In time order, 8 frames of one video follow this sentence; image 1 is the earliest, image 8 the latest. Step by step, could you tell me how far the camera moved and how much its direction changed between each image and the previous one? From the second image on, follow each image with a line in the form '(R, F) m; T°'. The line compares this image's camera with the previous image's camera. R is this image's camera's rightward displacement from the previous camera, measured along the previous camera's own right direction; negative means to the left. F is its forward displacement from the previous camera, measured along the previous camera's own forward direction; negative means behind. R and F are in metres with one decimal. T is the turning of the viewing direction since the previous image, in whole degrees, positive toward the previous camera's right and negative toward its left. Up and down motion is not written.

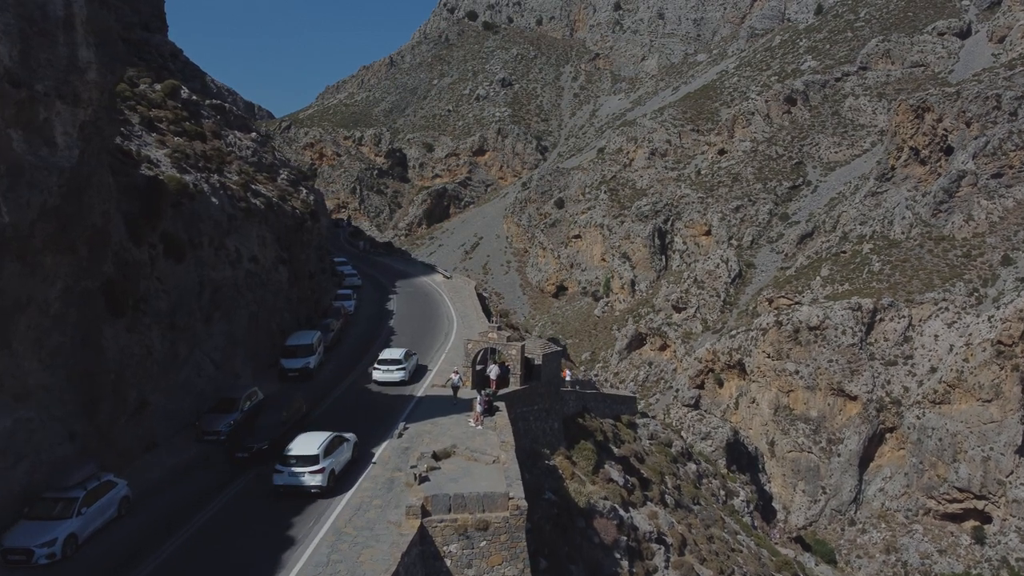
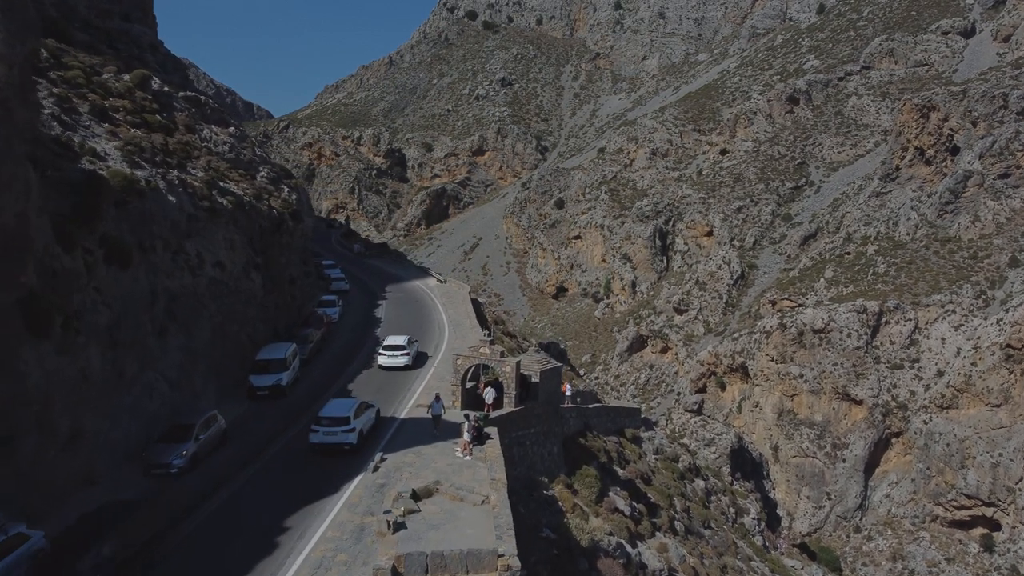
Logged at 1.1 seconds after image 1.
(0.0, +0.7) m; 0°
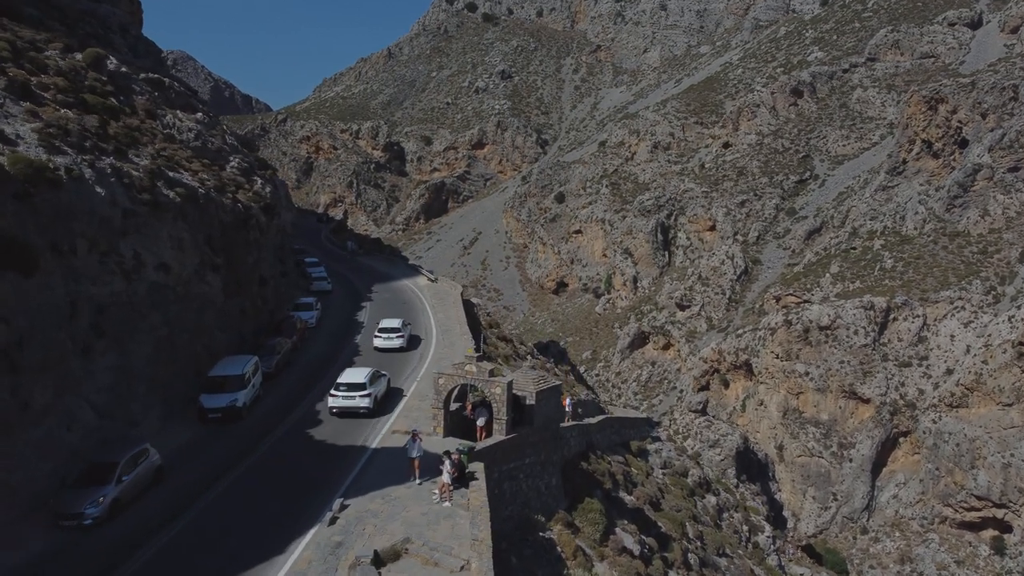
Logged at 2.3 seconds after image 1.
(+0.1, +0.8) m; 0°
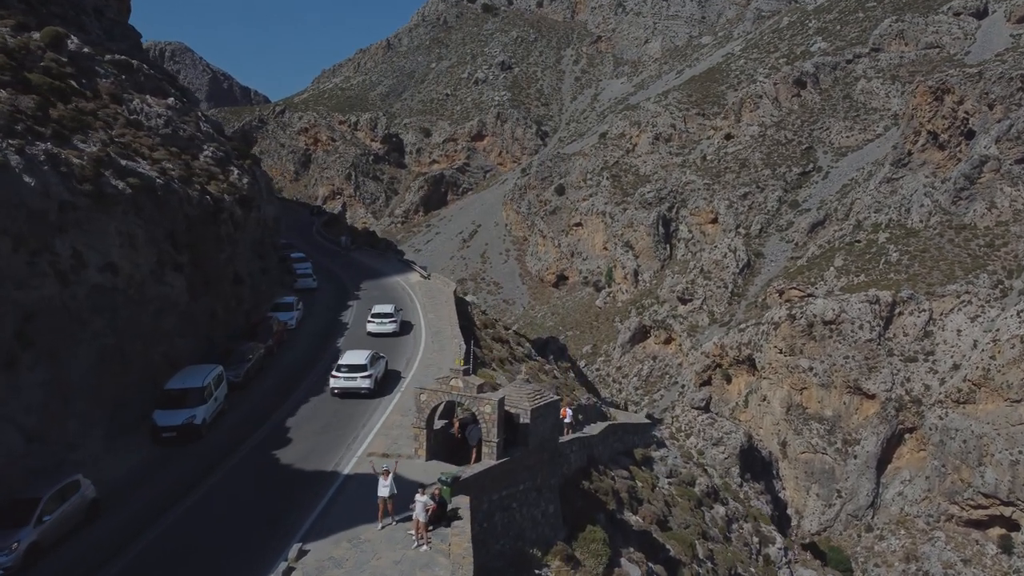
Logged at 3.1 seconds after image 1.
(0.0, +0.6) m; 0°
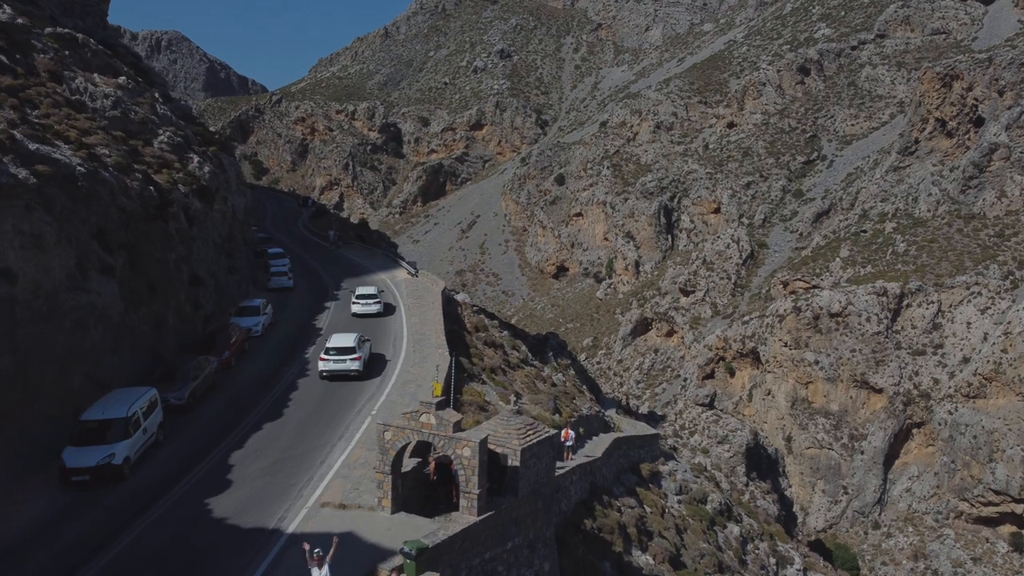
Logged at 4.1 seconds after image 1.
(+0.1, +0.8) m; 0°
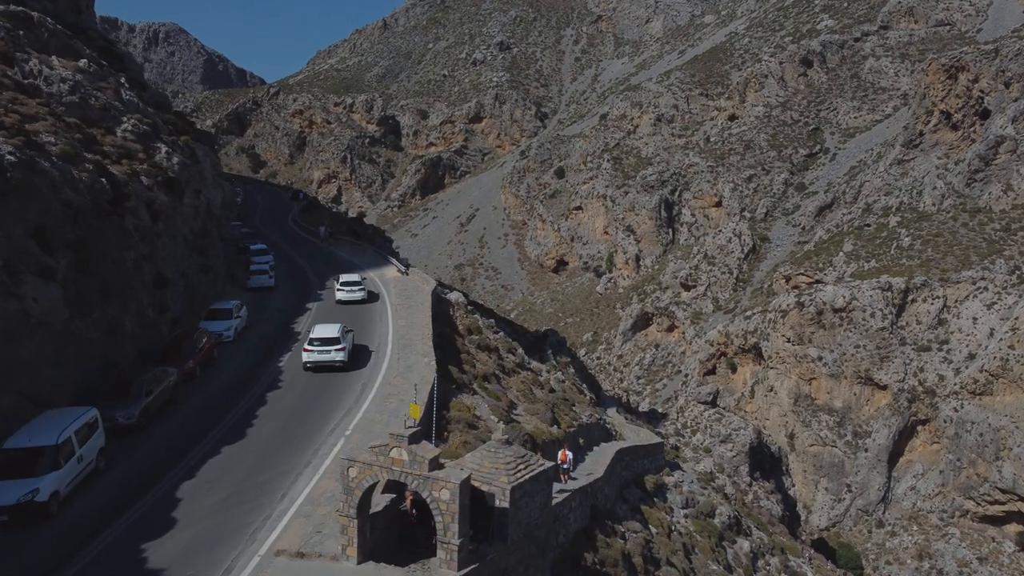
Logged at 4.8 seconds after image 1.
(0.0, +0.6) m; 0°
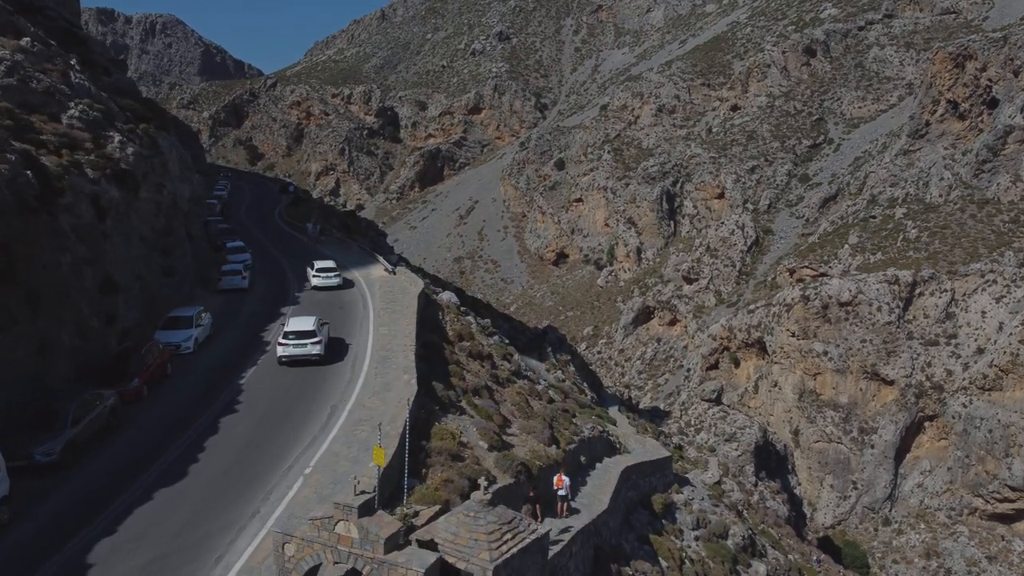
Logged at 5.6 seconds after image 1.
(+0.1, +0.7) m; 0°
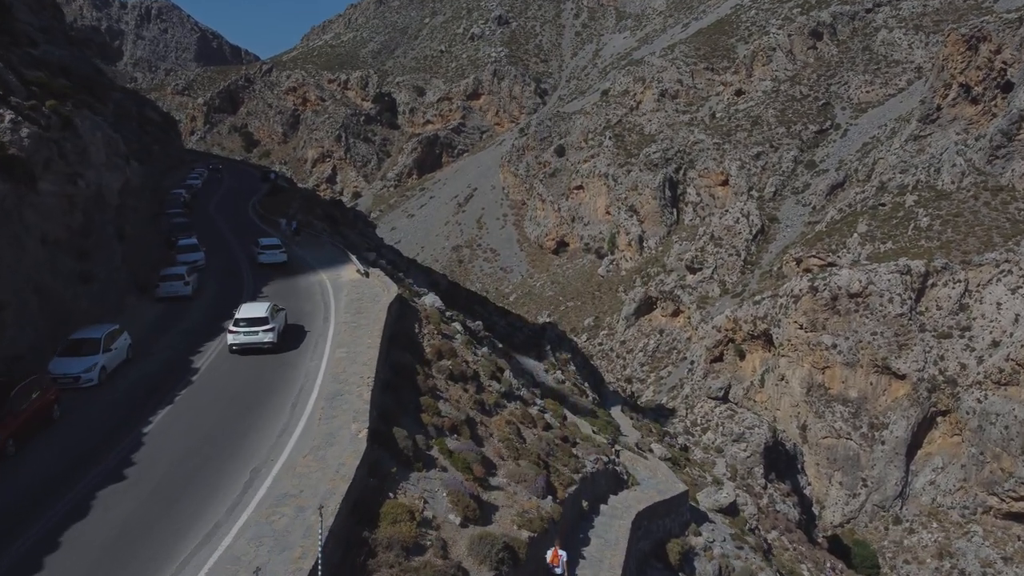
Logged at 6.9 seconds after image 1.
(+0.1, +1.1) m; 0°
